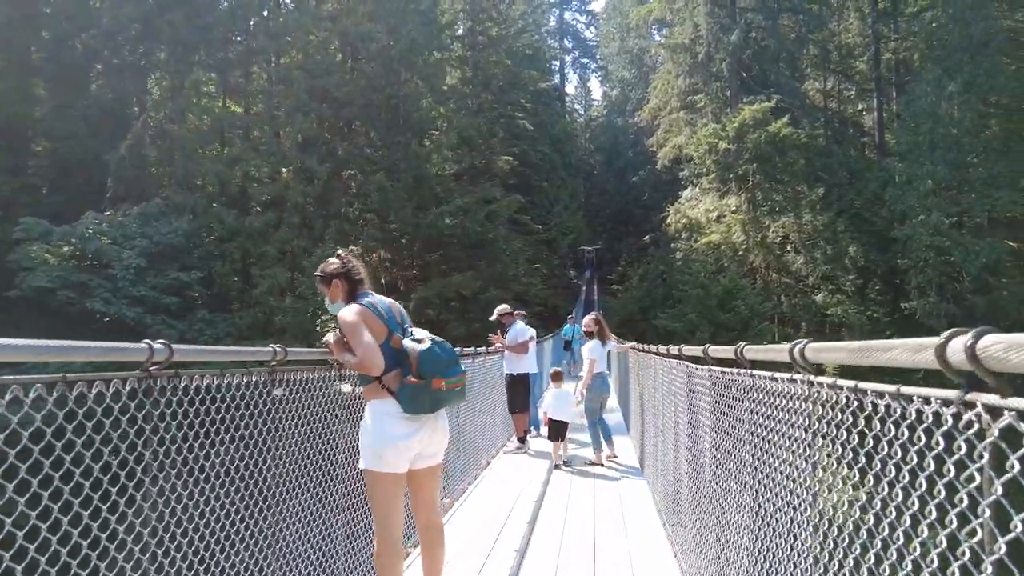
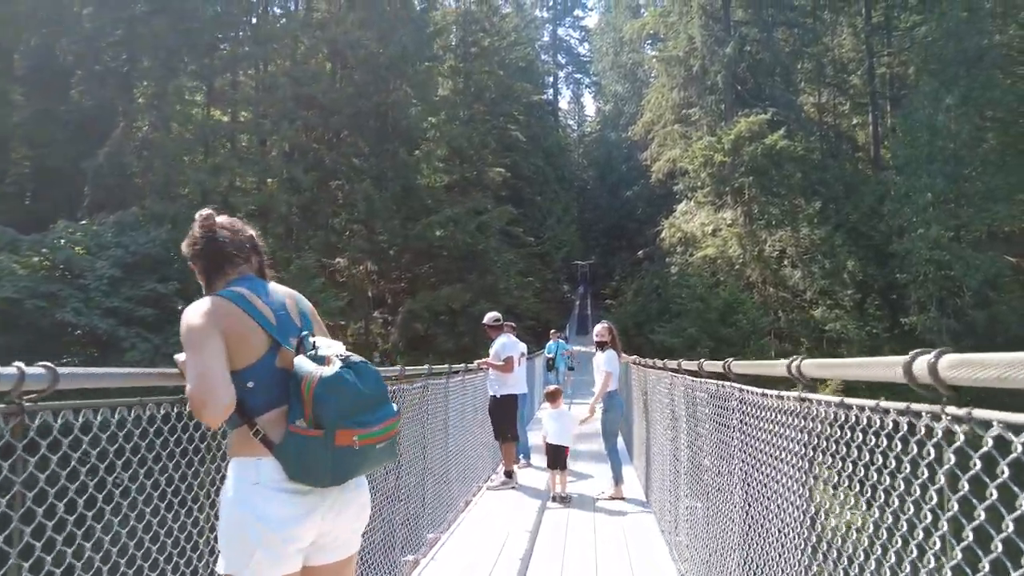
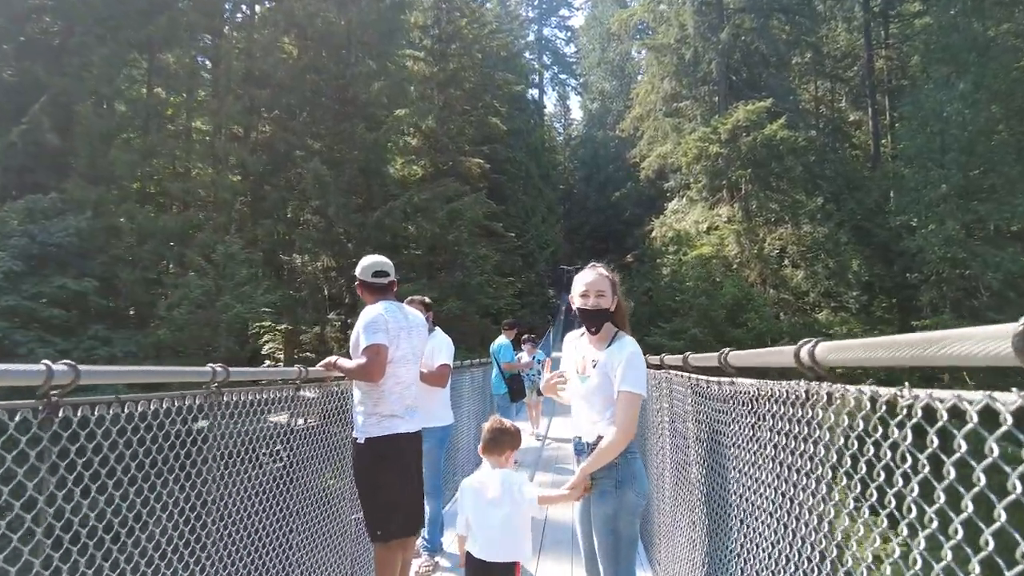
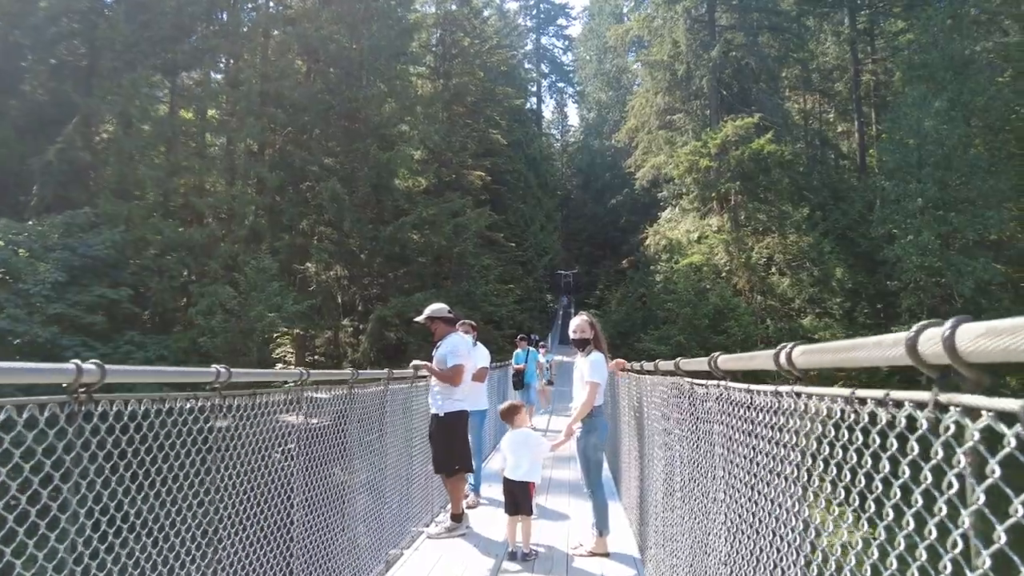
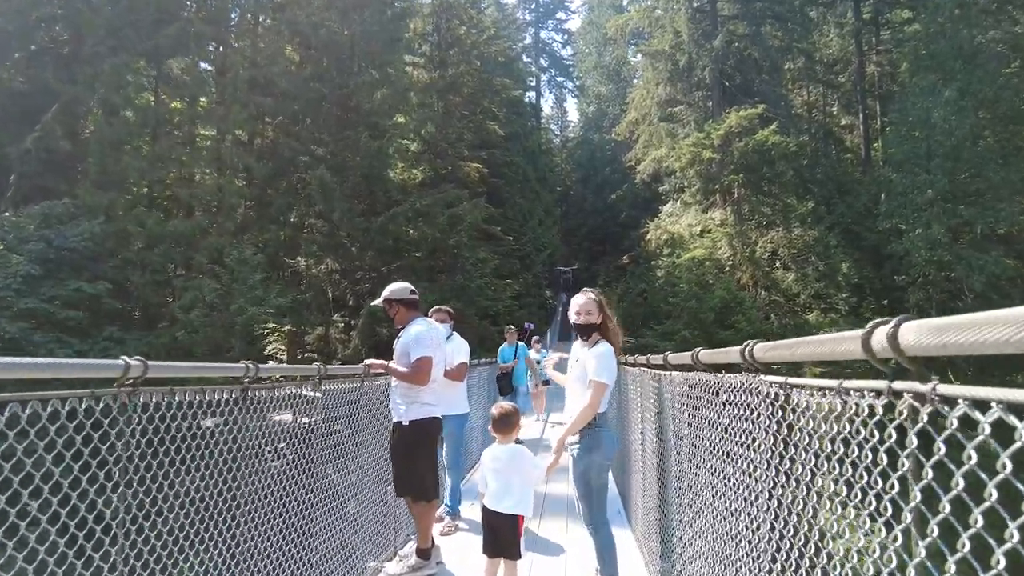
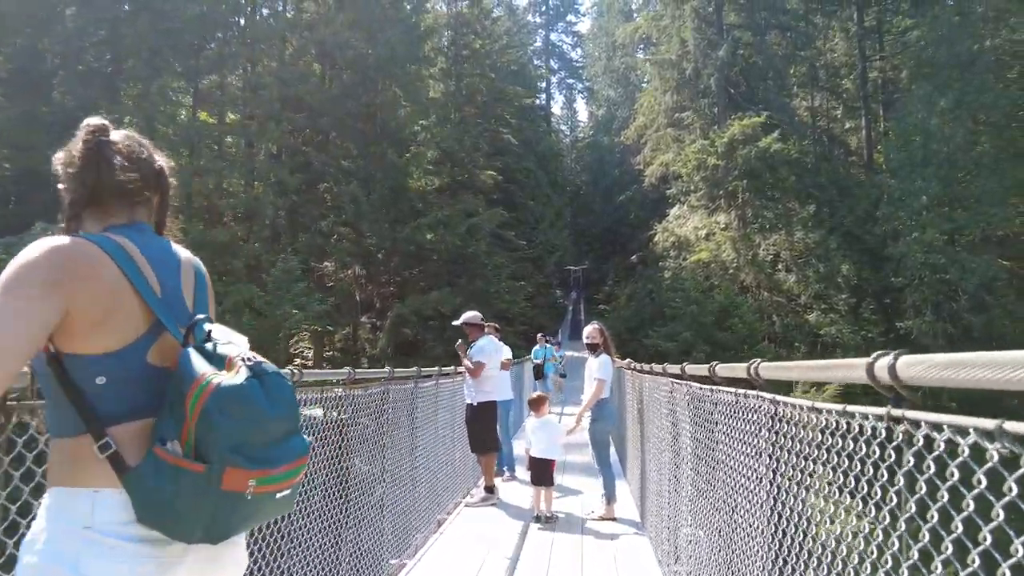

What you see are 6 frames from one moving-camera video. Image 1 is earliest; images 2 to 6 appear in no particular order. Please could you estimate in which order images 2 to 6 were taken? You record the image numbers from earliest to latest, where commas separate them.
2, 6, 4, 5, 3
